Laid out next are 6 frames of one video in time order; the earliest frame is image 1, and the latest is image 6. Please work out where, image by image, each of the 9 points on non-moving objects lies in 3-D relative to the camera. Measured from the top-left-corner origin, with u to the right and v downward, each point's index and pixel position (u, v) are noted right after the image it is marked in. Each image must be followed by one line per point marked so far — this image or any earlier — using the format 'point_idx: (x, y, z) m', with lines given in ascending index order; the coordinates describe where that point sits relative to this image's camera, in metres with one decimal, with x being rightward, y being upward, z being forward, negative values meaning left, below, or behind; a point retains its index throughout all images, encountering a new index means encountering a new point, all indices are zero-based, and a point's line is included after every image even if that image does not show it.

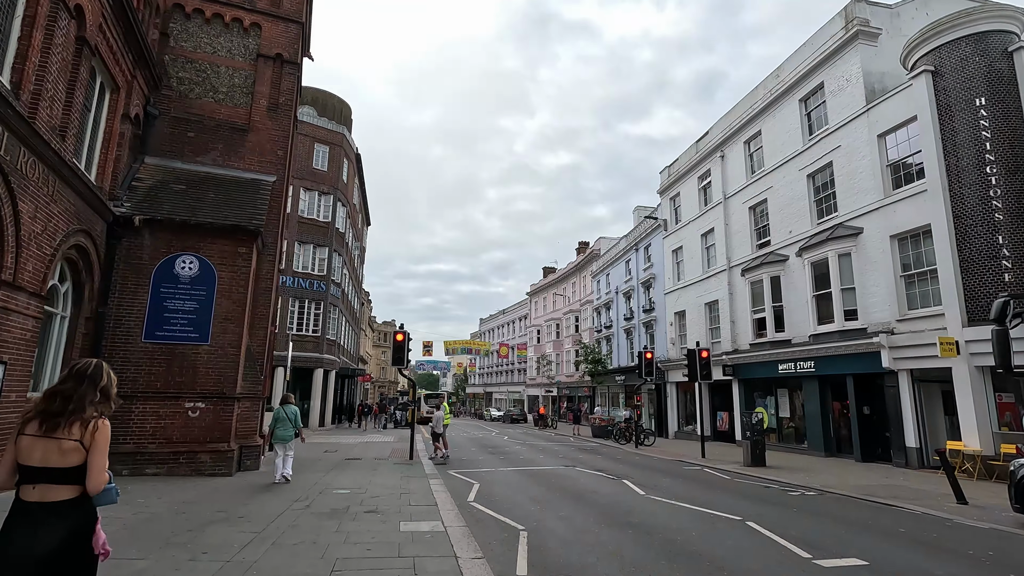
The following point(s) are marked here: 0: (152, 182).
0: (-8.0, +2.3, +11.7) m
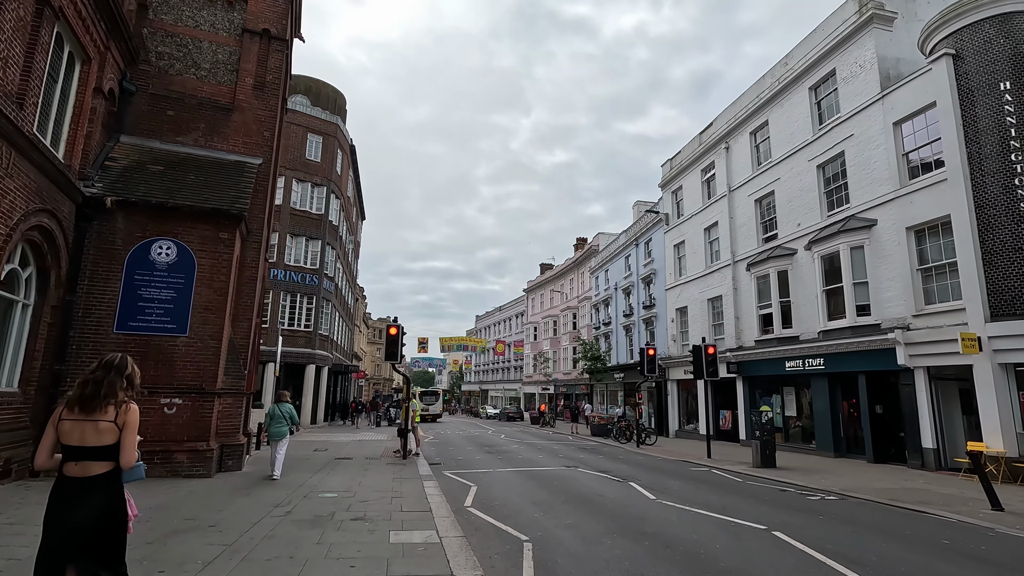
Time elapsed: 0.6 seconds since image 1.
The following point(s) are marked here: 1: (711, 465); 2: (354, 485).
0: (-7.9, +2.6, +10.9) m
1: (+5.4, -4.8, +14.3) m
2: (-2.9, -3.7, +9.8) m
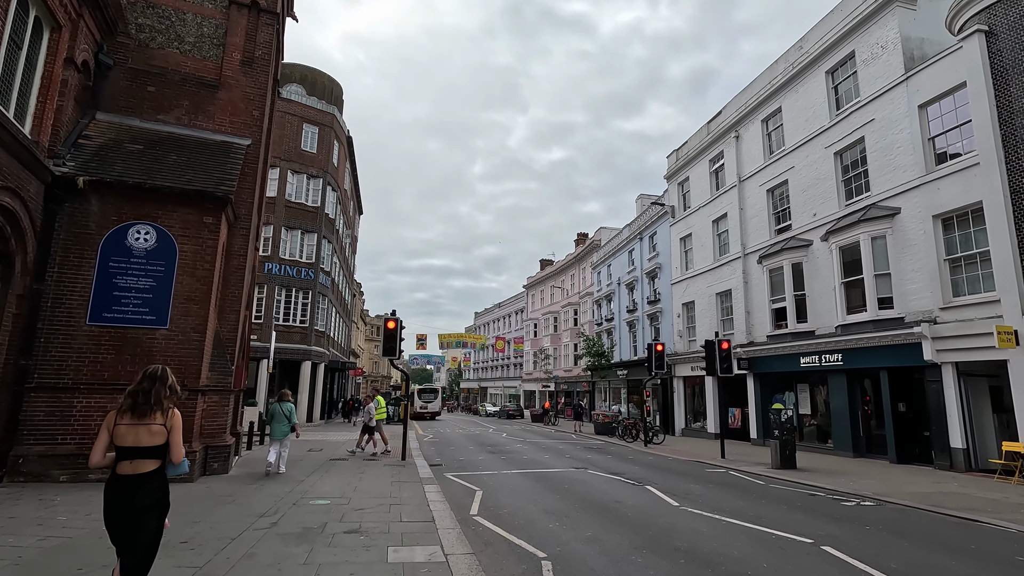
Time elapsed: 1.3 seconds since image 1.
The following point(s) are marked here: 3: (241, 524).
0: (-7.8, +2.8, +10.1) m
1: (+5.5, -4.6, +13.5) m
2: (-2.8, -3.5, +9.0) m
3: (-3.4, -2.9, +6.6) m
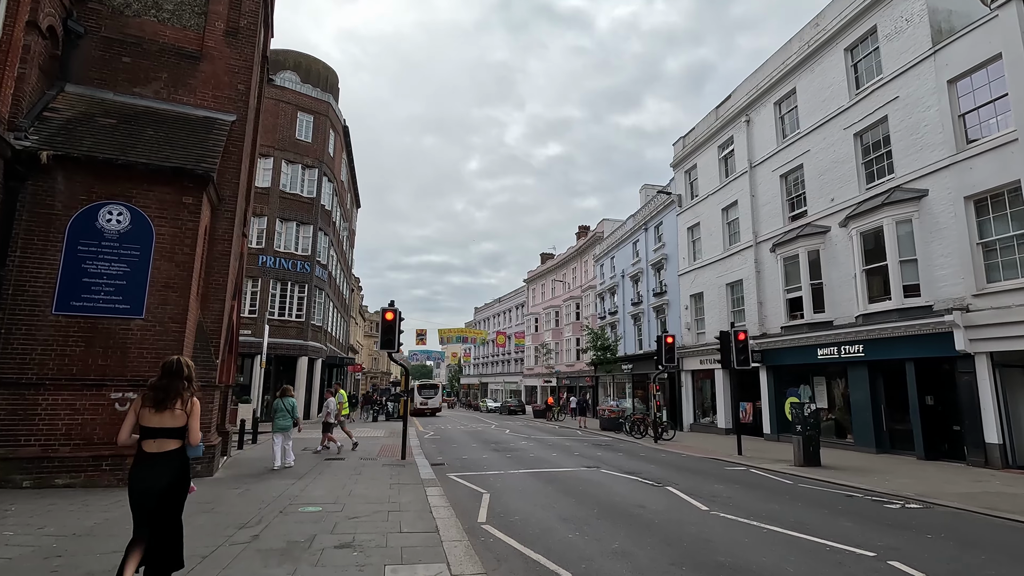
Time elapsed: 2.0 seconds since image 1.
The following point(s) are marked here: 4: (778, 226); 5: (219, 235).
0: (-7.7, +3.0, +9.2) m
1: (+5.7, -4.2, +12.7) m
2: (-2.6, -3.2, +8.2) m
3: (-3.2, -2.7, +5.8) m
4: (+10.0, +2.4, +20.0) m
5: (-5.8, +1.0, +10.5) m
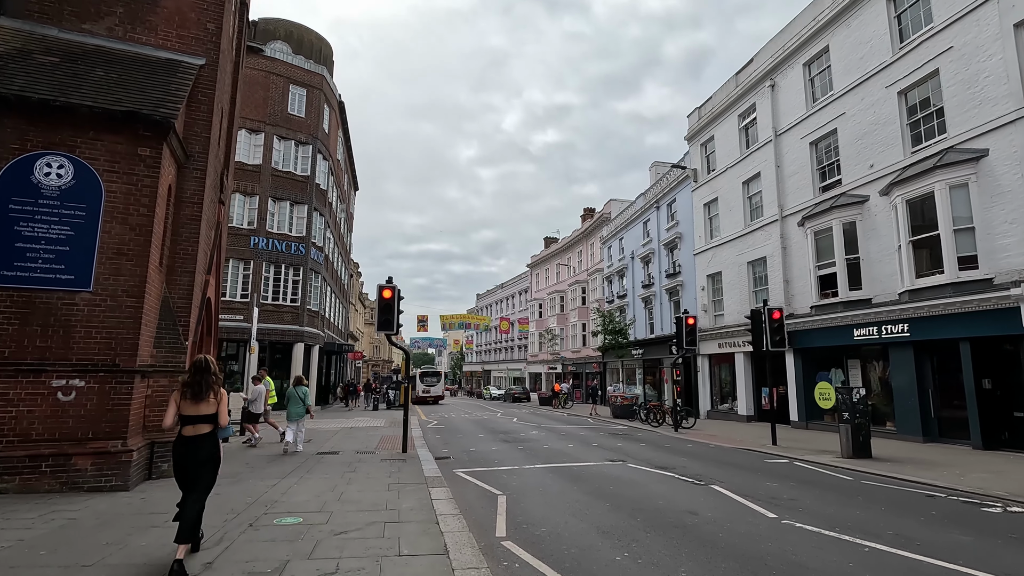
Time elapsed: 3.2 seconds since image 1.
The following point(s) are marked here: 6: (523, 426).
0: (-7.4, +3.5, +7.7) m
1: (+6.0, -3.6, +11.4) m
2: (-2.3, -2.7, +6.9) m
3: (-2.9, -2.3, +4.4) m
4: (+10.3, +3.2, +18.5) m
5: (-5.5, +1.5, +9.0) m
6: (+0.4, -5.1, +19.7) m
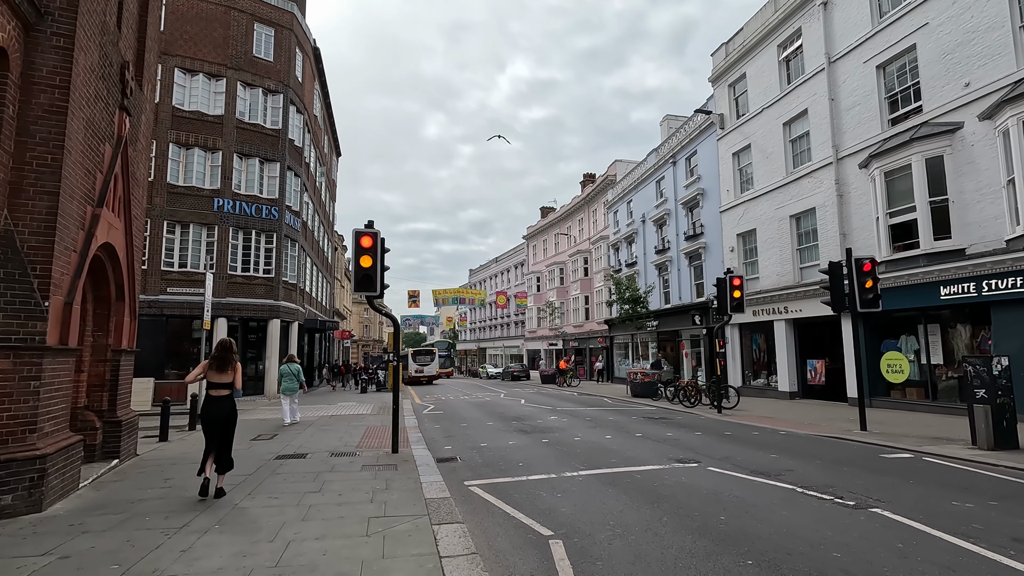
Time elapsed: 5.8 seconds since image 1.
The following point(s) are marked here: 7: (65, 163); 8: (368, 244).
0: (-7.0, +4.2, +4.4) m
1: (+6.4, -2.6, +8.6) m
2: (-1.8, -2.0, +3.9) m
3: (-2.4, -1.7, +1.4) m
4: (+10.5, +4.5, +15.5) m
5: (-5.1, +2.3, +5.8) m
6: (+0.7, -3.8, +16.9) m
7: (-5.0, +1.4, +6.1) m
8: (-2.4, +0.7, +8.8) m
